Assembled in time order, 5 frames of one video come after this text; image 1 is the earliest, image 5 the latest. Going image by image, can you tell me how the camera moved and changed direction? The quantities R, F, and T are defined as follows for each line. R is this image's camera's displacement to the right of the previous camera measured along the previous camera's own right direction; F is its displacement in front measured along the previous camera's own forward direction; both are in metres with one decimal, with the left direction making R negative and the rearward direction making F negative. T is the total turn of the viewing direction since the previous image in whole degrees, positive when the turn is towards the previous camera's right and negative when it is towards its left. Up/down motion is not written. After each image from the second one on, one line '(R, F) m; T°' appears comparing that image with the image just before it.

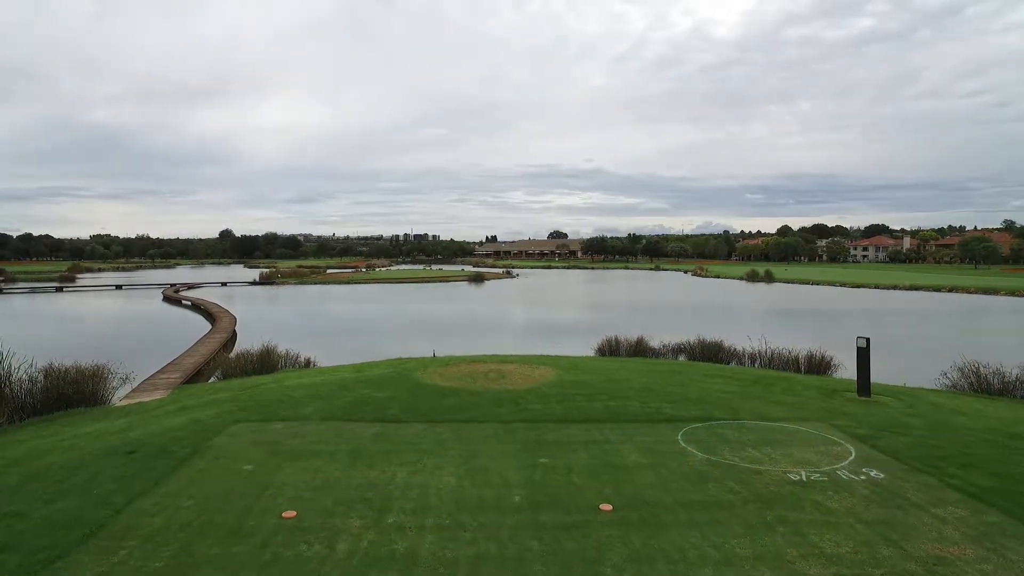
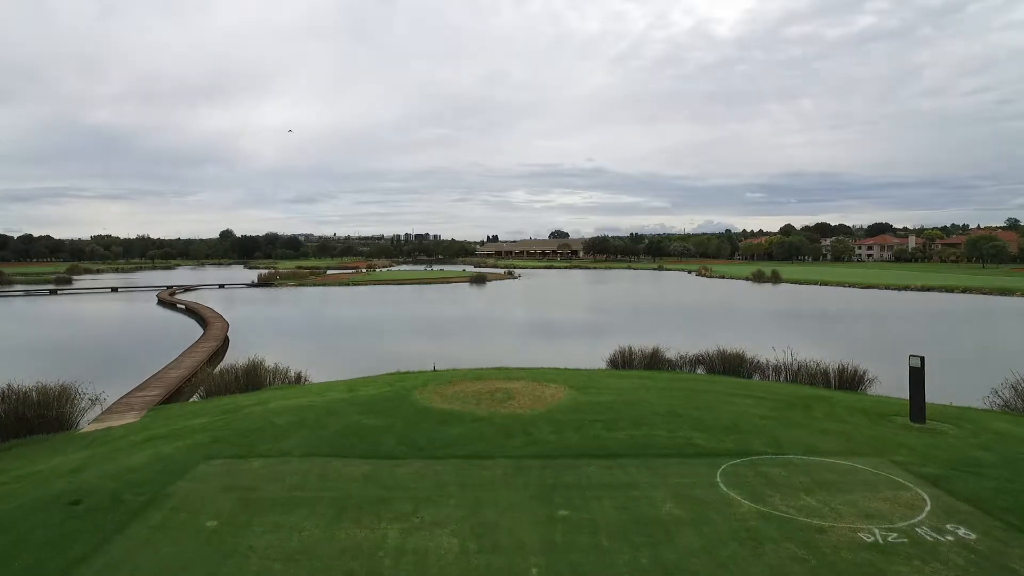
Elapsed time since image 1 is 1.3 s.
(-0.1, +0.9) m; 0°
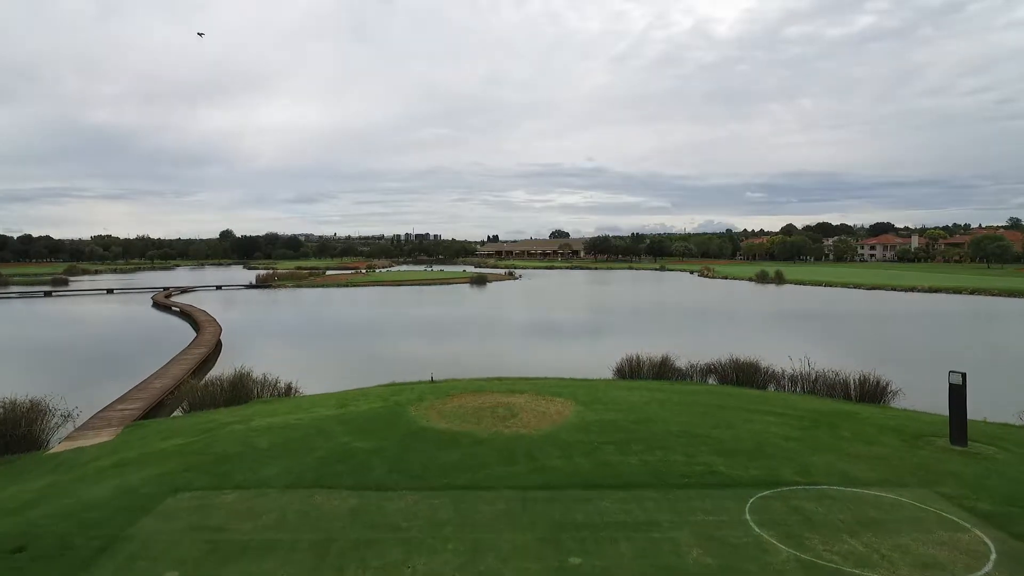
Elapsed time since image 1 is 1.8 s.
(0.0, +0.6) m; 0°
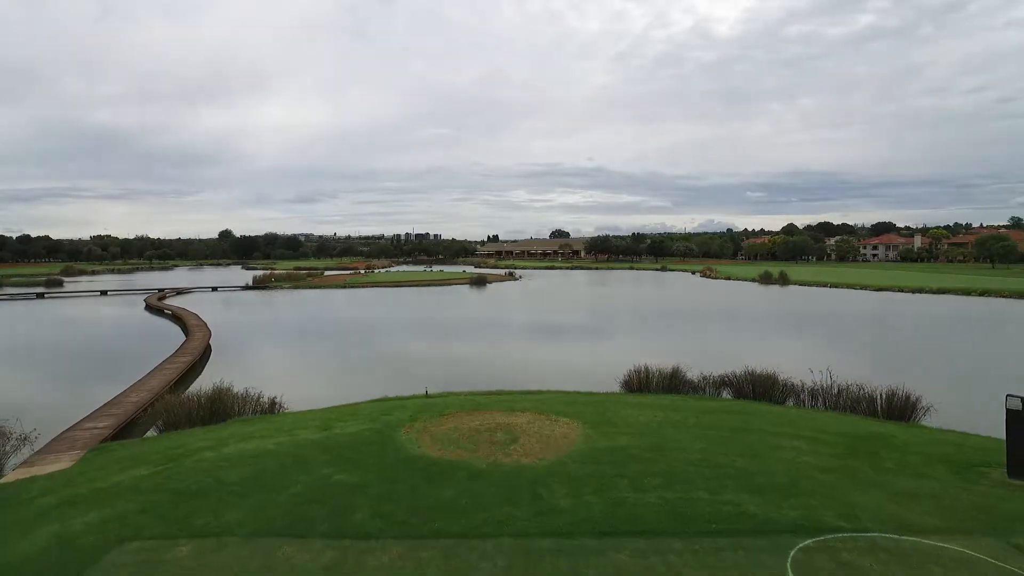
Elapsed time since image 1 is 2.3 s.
(0.0, +0.8) m; 0°
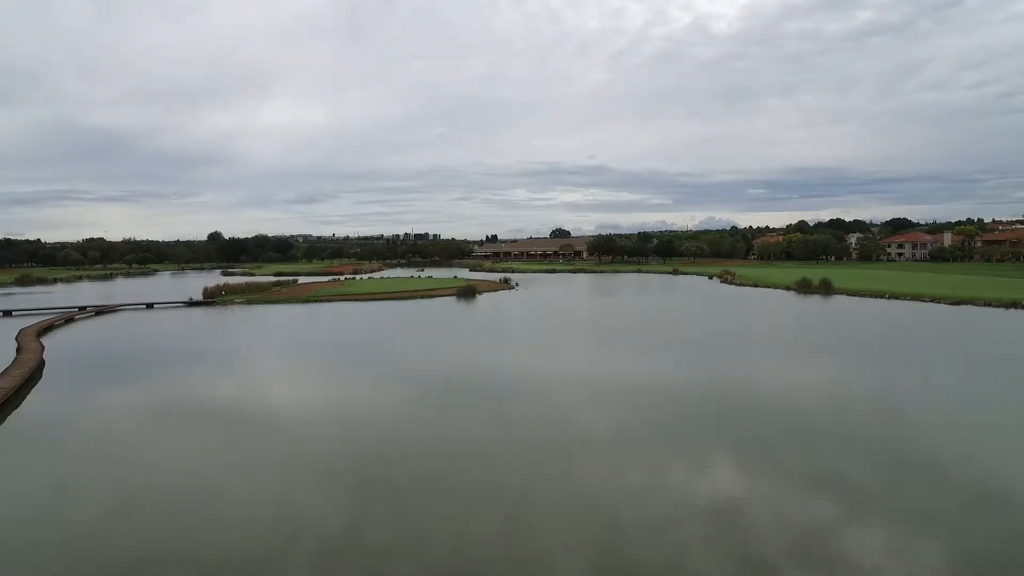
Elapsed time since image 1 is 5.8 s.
(+0.7, +8.6) m; 0°
